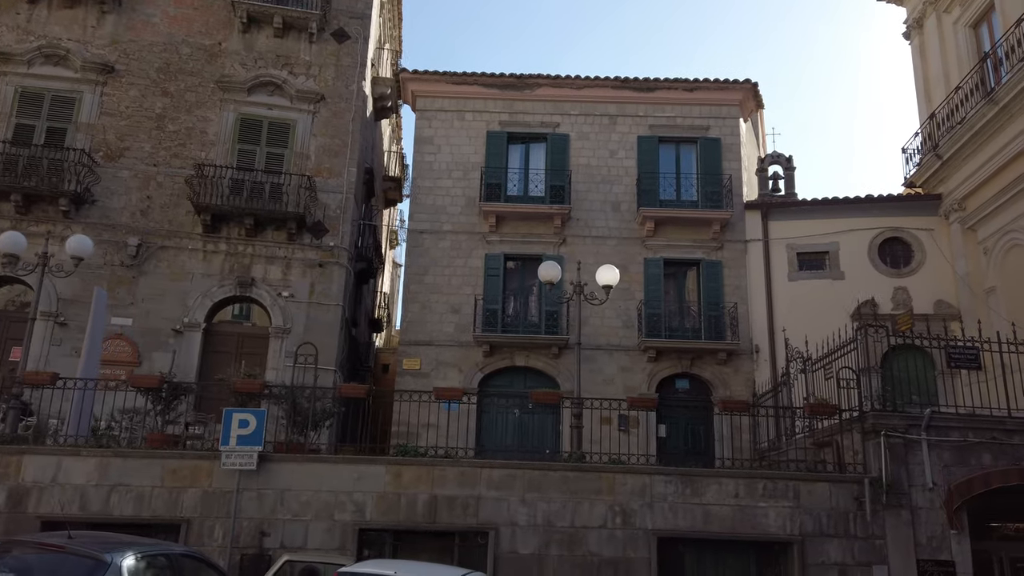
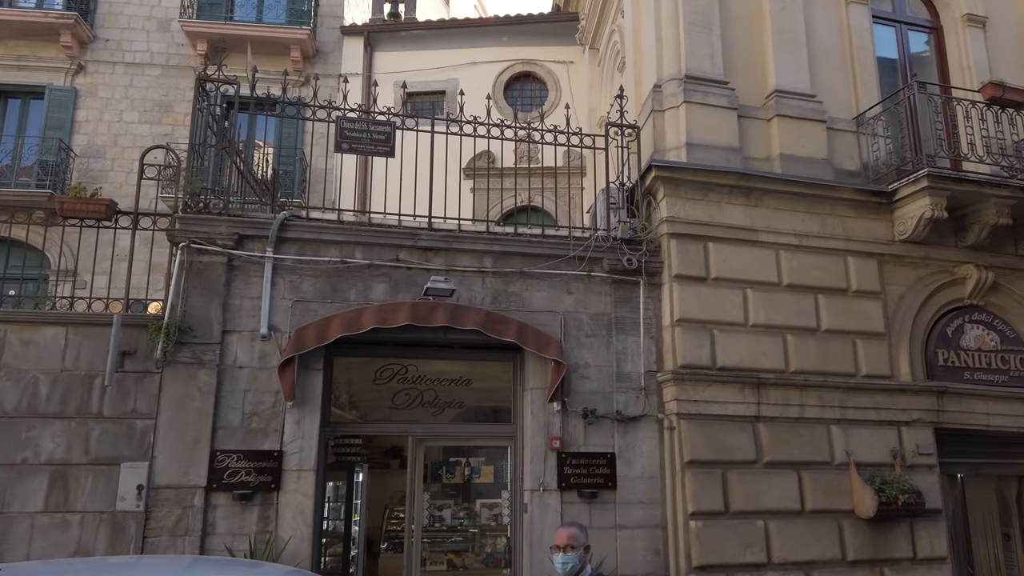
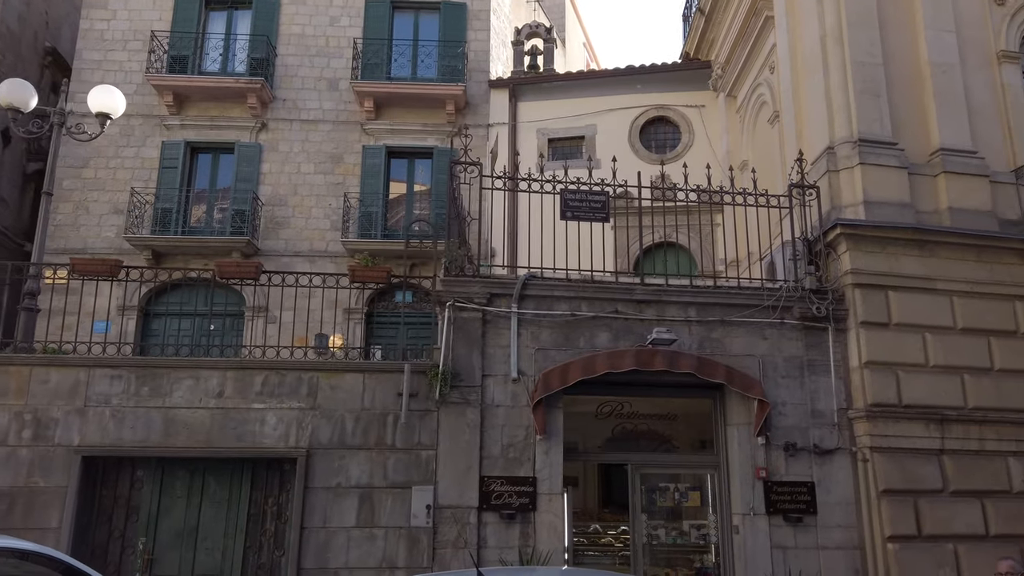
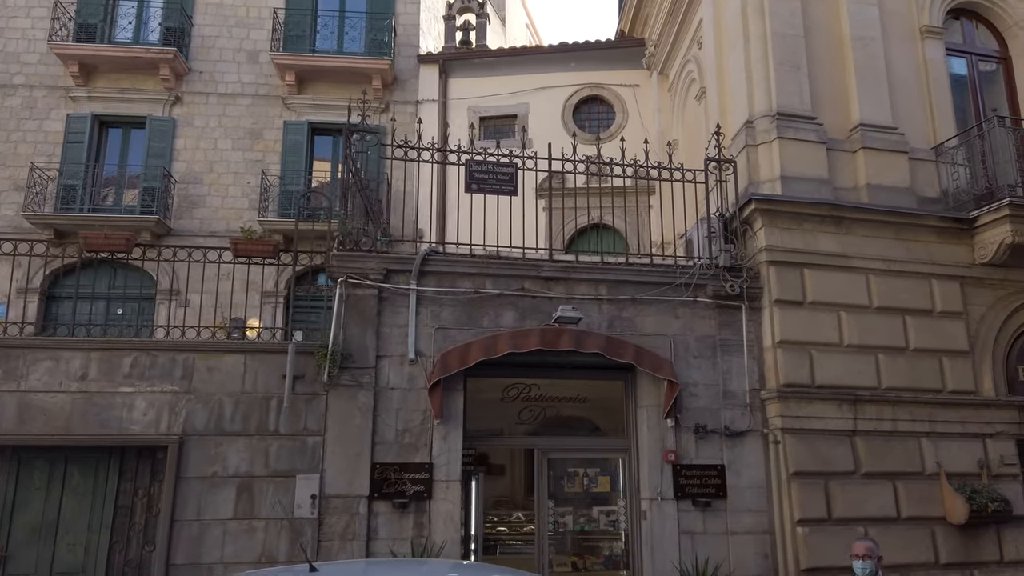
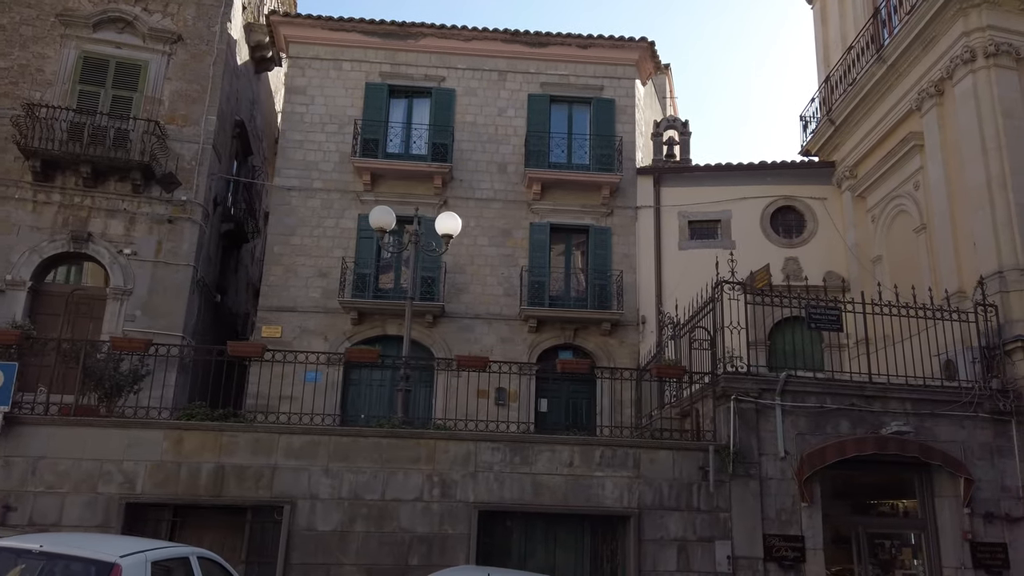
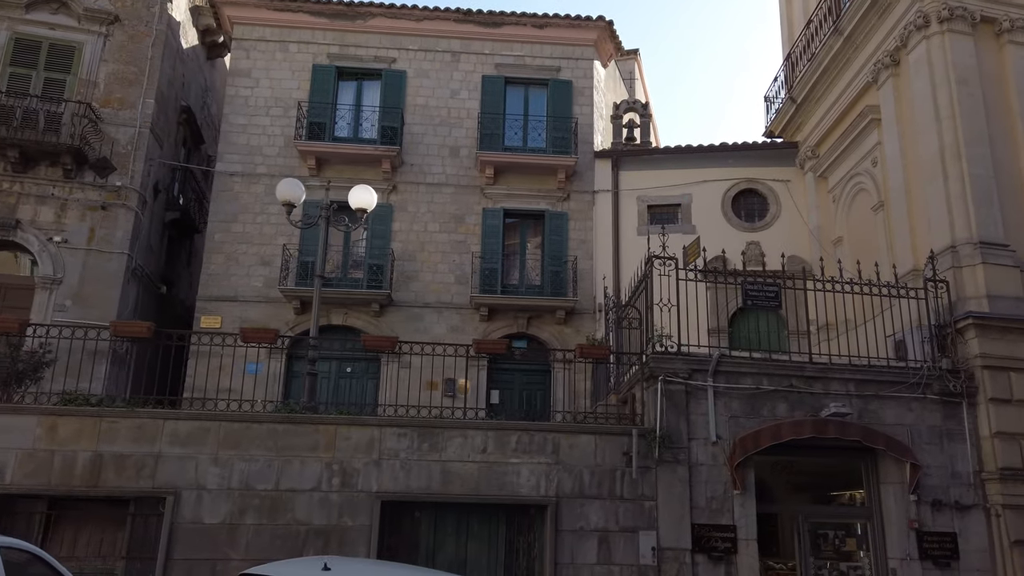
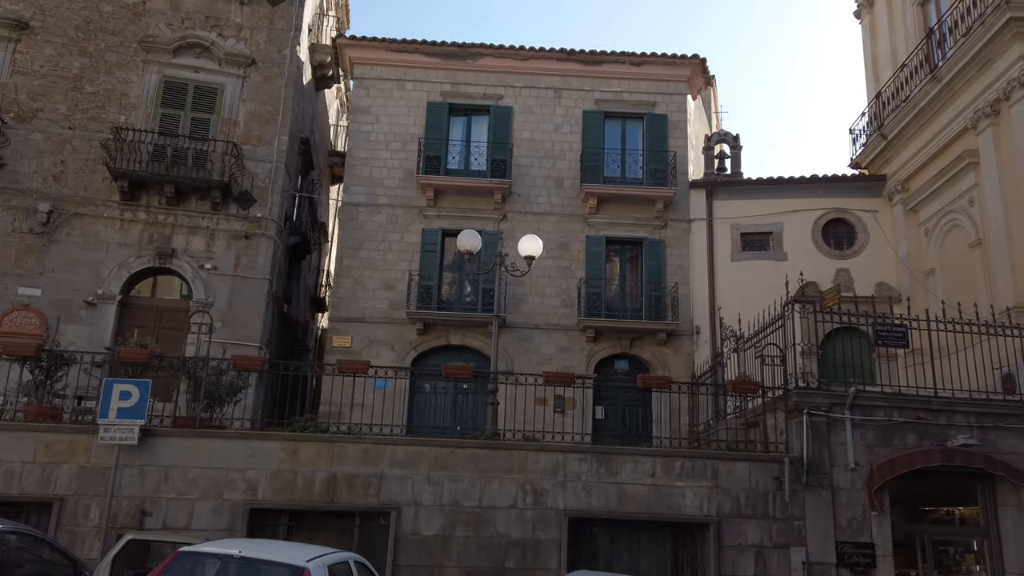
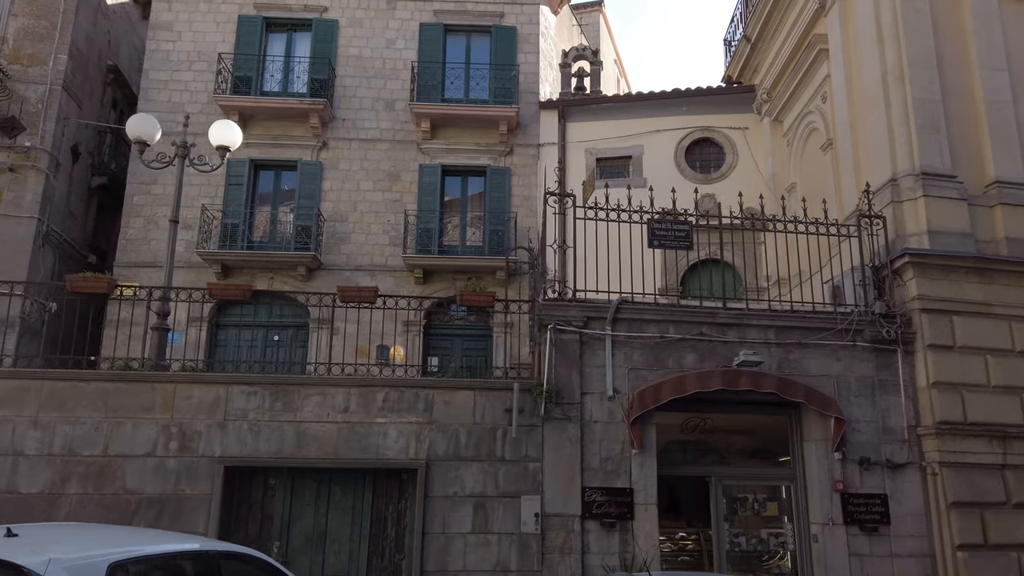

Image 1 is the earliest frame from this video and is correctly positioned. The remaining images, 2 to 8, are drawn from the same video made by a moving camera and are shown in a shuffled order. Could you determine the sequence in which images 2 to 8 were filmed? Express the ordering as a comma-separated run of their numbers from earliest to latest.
7, 5, 6, 8, 3, 4, 2
